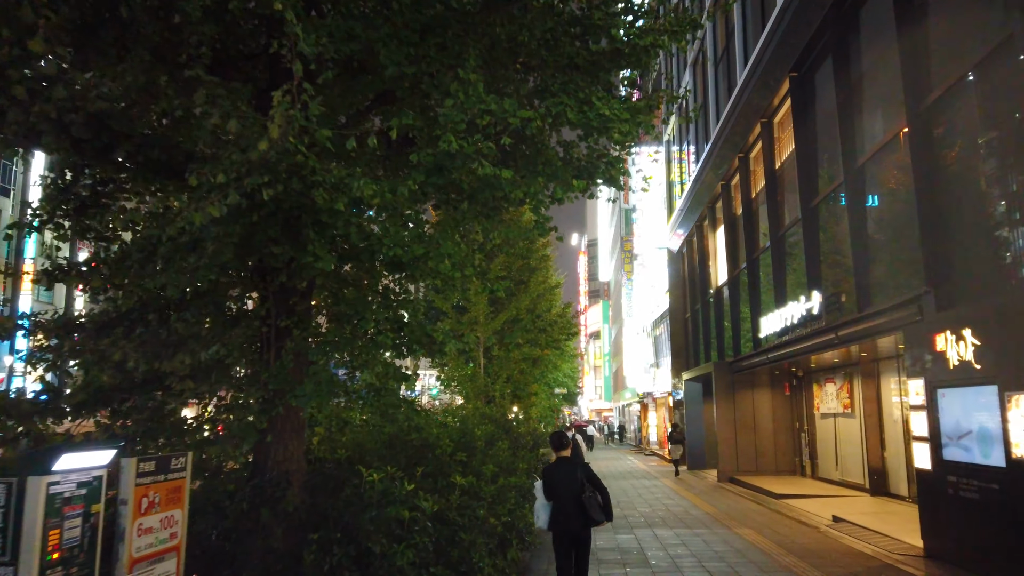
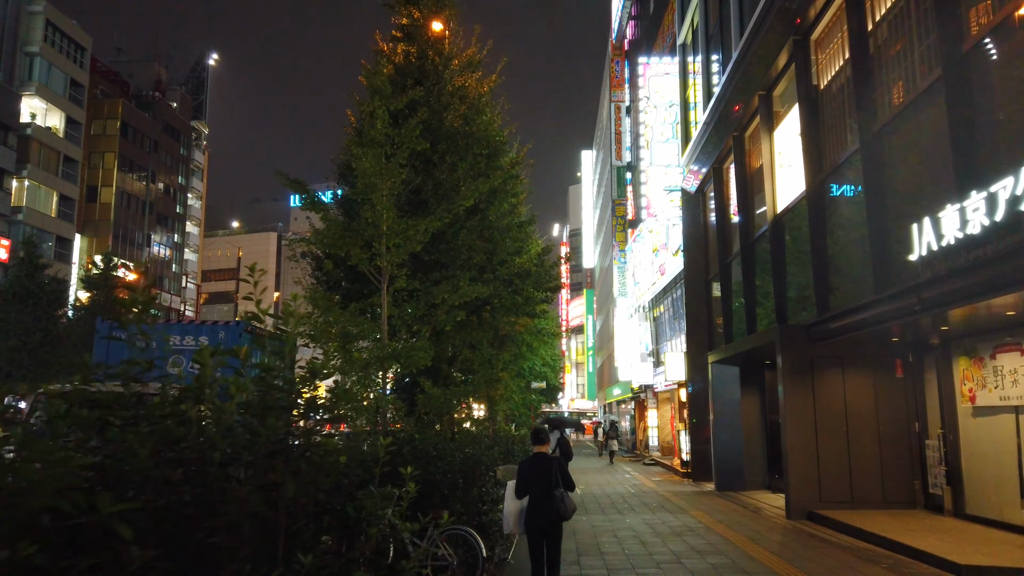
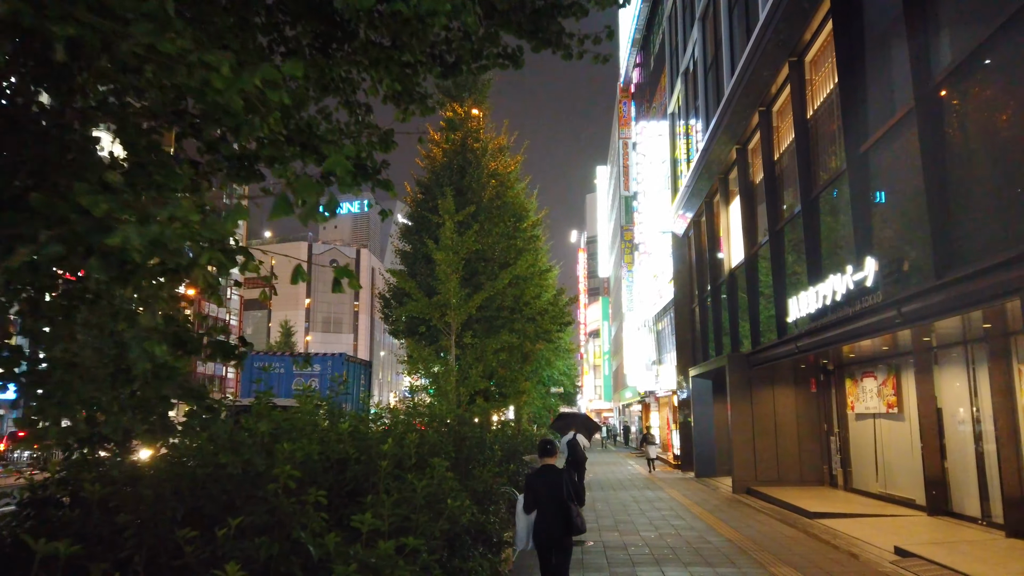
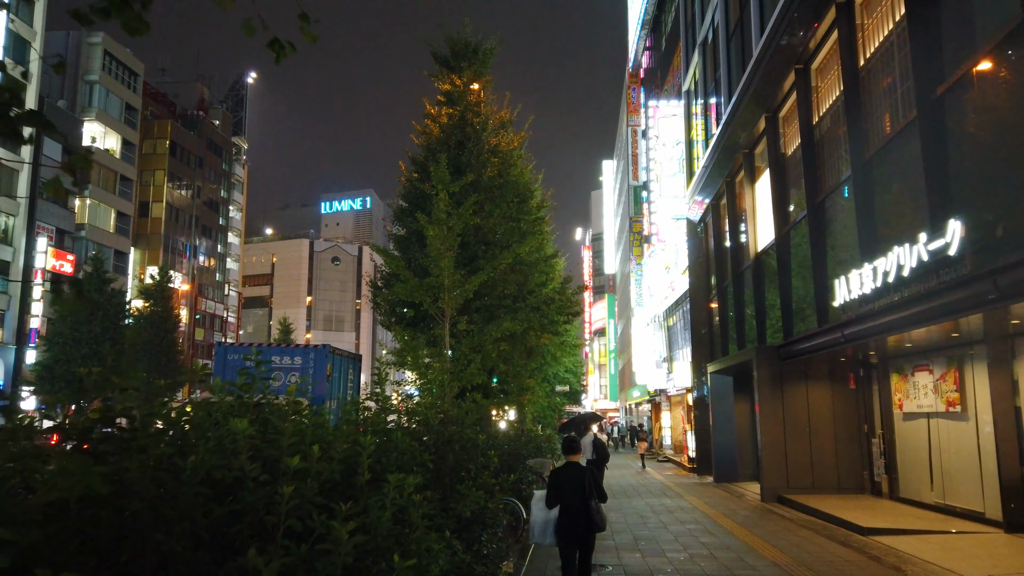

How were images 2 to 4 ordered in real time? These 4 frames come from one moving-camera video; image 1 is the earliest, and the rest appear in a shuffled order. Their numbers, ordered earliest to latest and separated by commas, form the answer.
3, 4, 2
